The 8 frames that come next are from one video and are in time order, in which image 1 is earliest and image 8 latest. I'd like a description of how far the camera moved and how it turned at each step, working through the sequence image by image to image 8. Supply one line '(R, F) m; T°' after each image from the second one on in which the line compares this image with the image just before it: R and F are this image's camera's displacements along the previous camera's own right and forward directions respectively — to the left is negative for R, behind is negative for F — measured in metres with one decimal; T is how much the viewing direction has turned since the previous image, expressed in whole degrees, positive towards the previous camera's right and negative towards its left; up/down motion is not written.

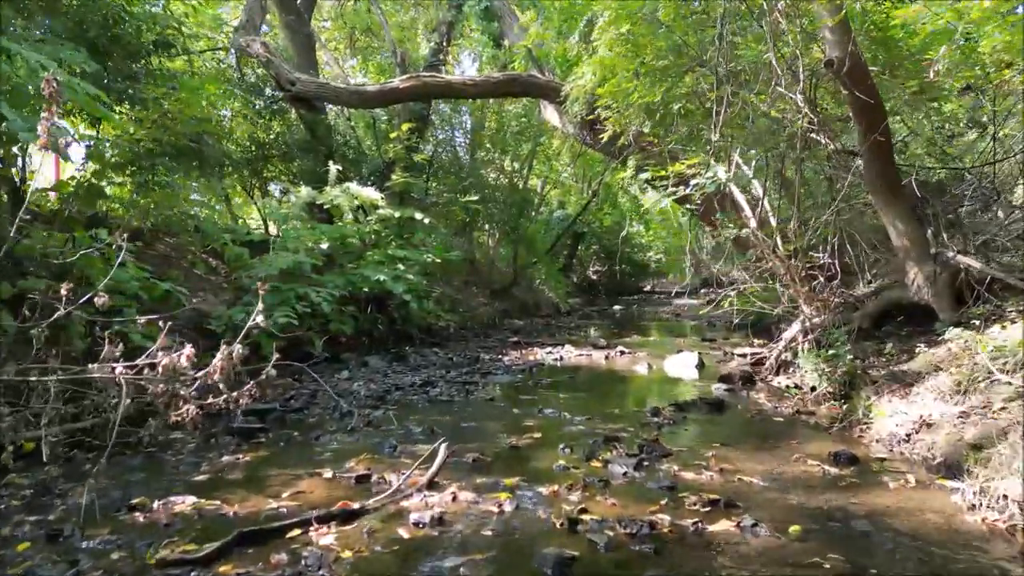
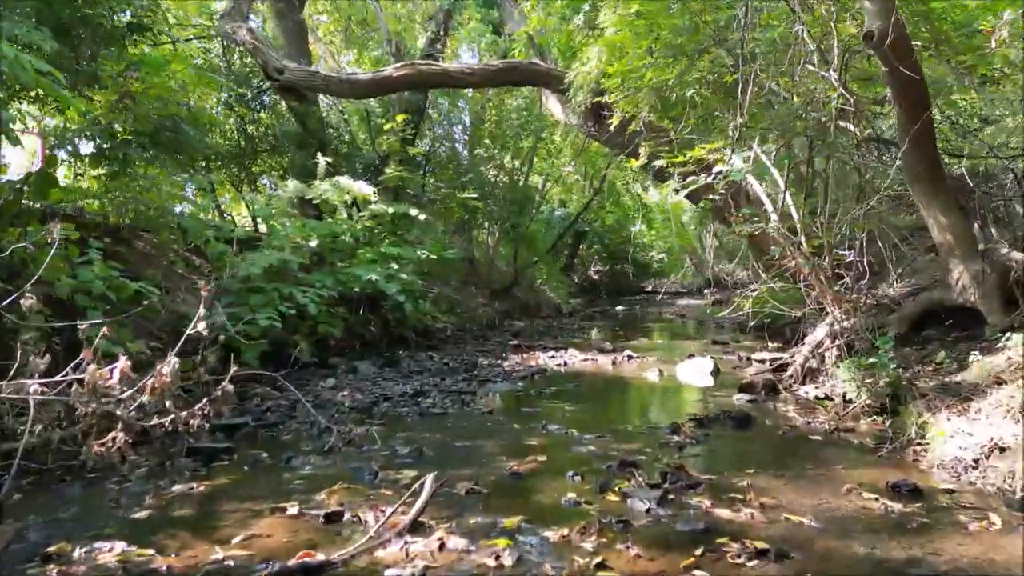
(0.0, +0.5) m; 0°
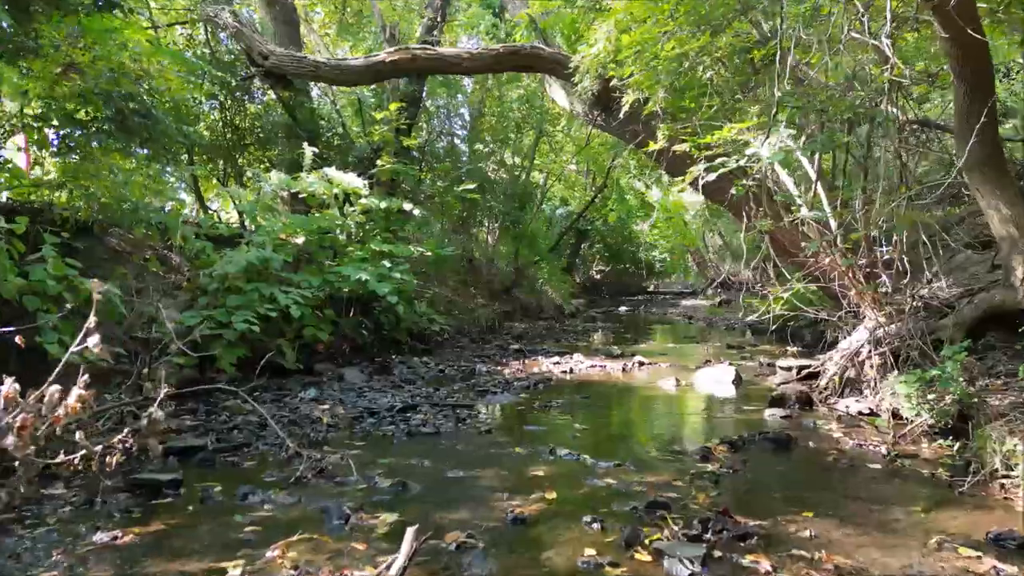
(0.0, +0.6) m; 0°
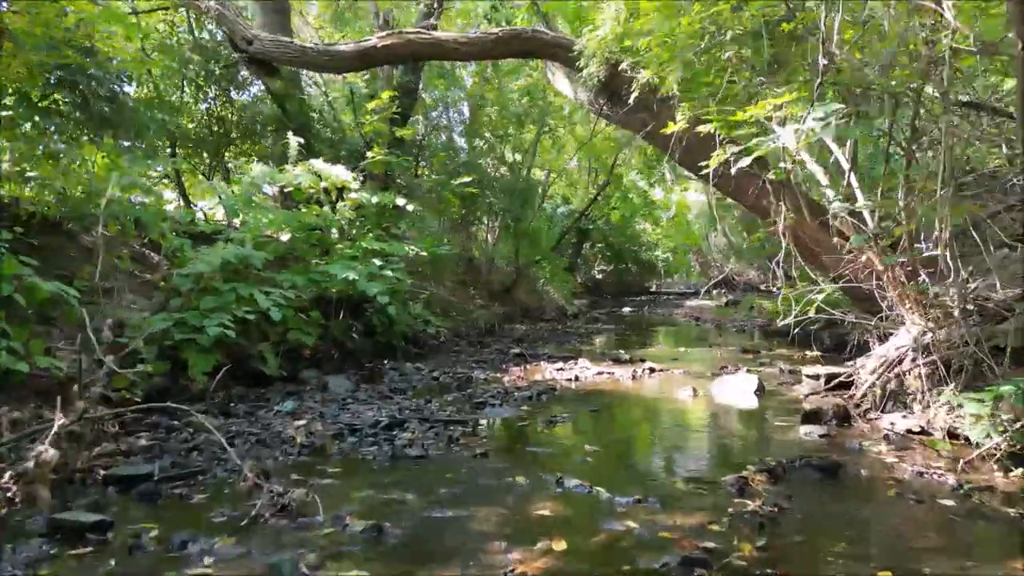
(0.0, +0.6) m; 0°
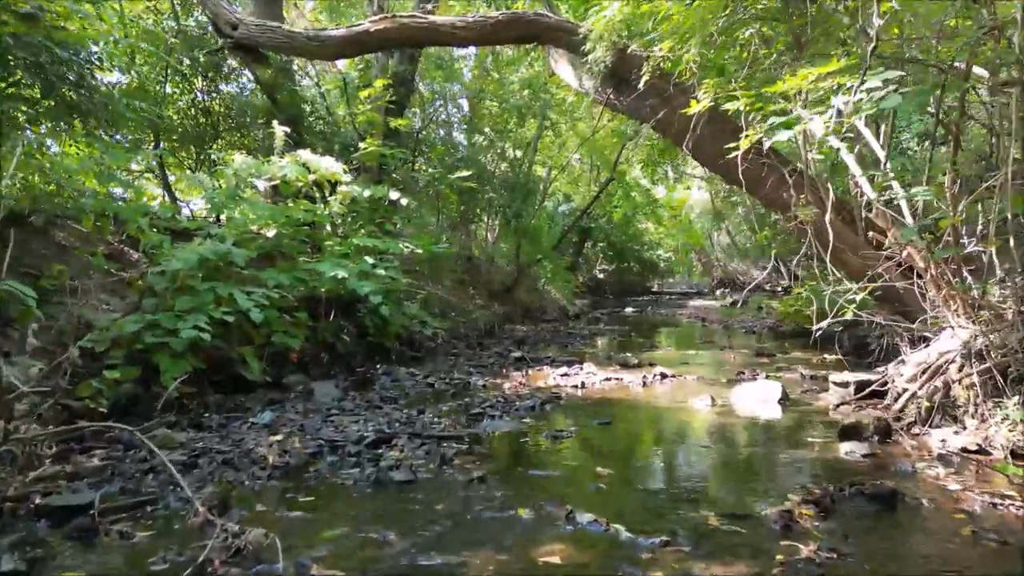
(0.0, +0.5) m; 0°
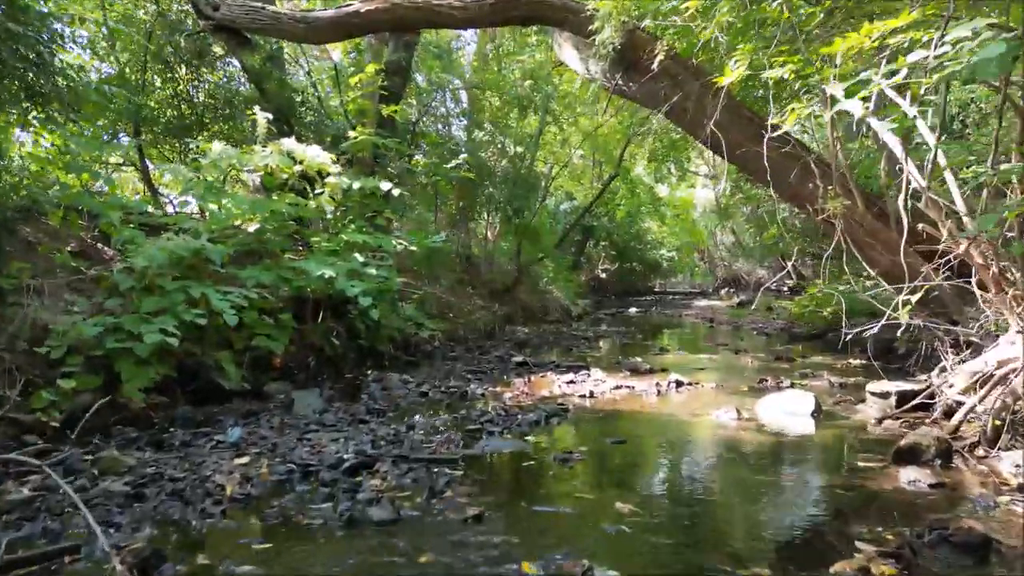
(0.0, +0.5) m; 0°
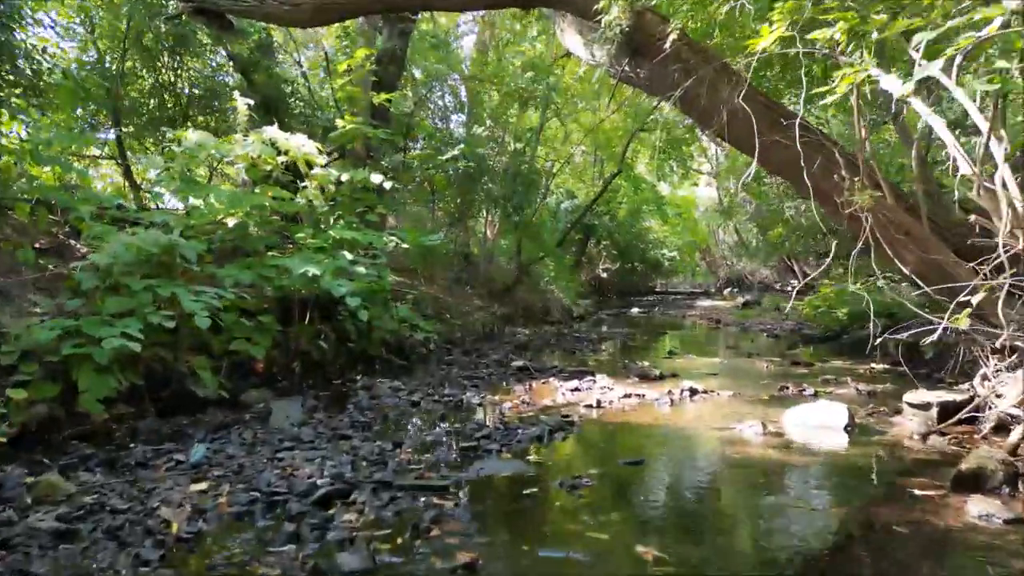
(0.0, +0.5) m; 0°
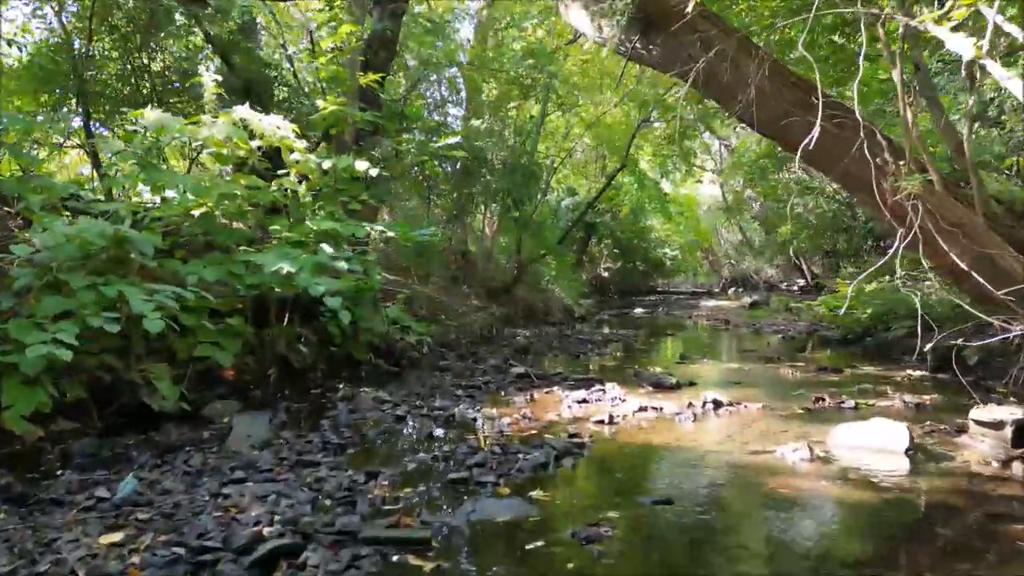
(0.0, +0.6) m; 0°
